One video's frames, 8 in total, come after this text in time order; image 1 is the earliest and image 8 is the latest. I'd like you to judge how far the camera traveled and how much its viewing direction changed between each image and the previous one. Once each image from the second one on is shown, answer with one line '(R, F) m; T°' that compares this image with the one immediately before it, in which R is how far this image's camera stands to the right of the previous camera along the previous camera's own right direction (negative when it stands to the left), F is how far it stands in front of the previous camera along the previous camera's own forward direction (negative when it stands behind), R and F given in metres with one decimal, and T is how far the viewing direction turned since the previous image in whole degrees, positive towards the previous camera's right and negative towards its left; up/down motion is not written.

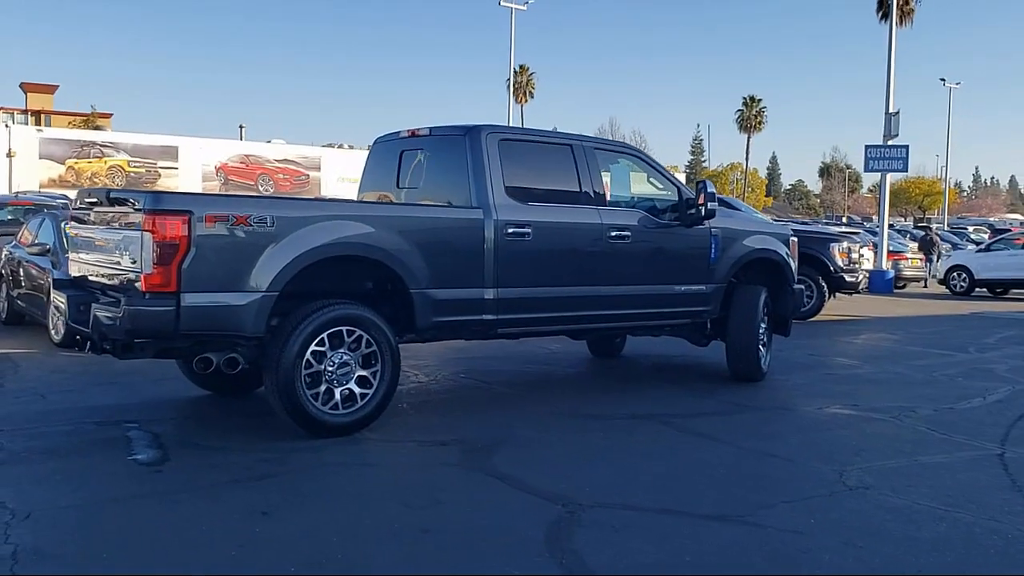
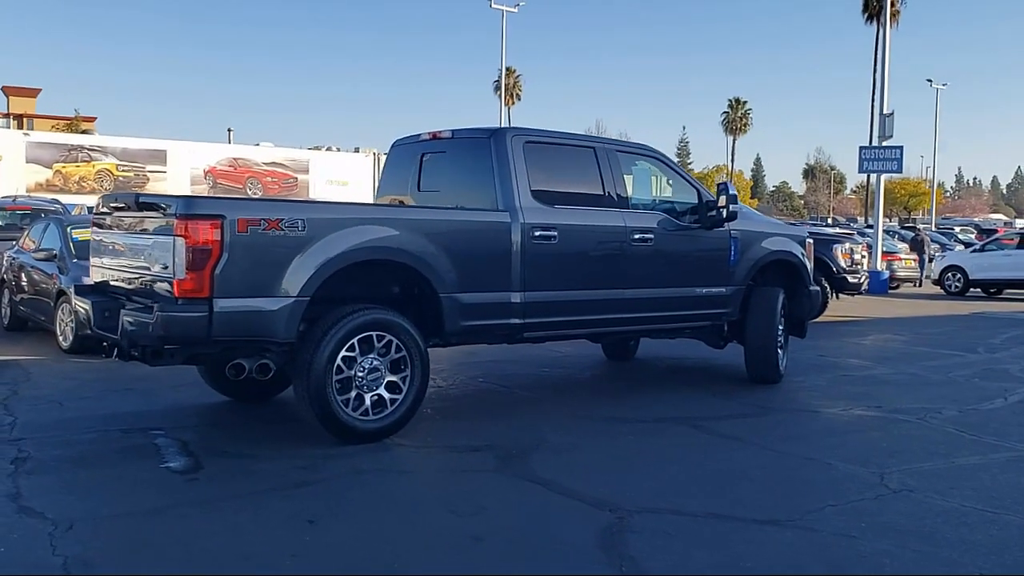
(-0.3, 0.0) m; +1°
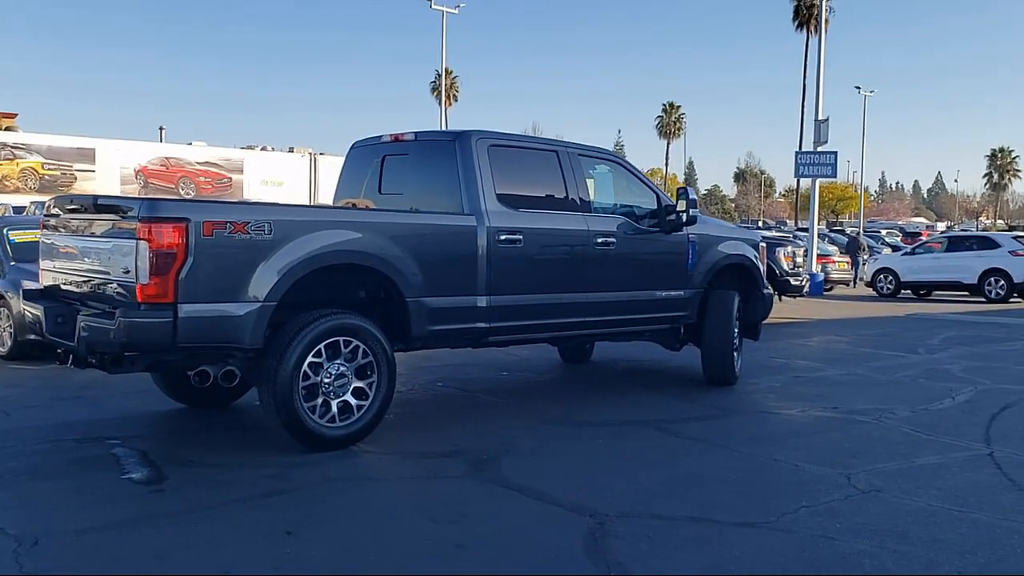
(-0.2, 0.0) m; +4°
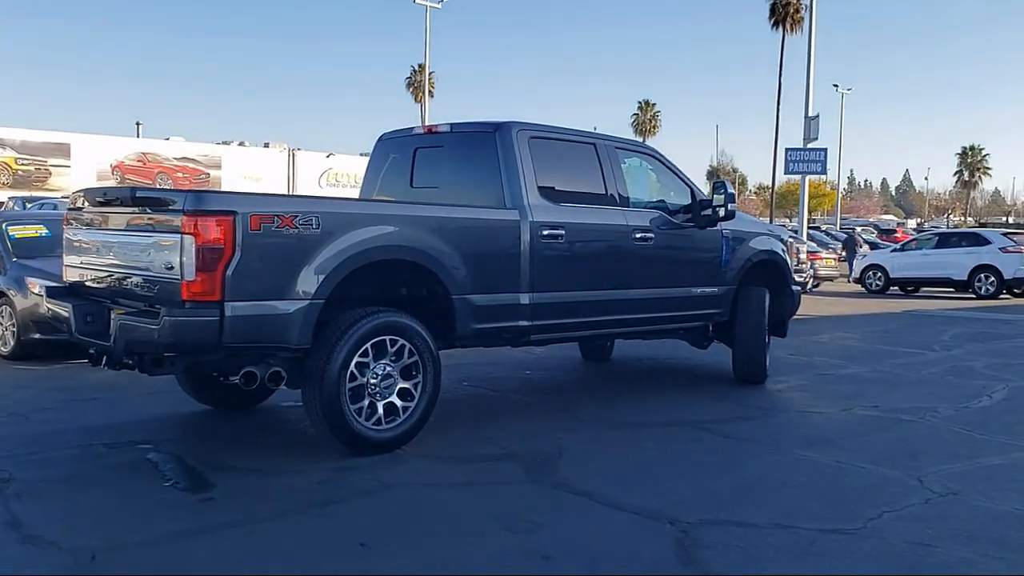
(-0.5, +0.3) m; +2°
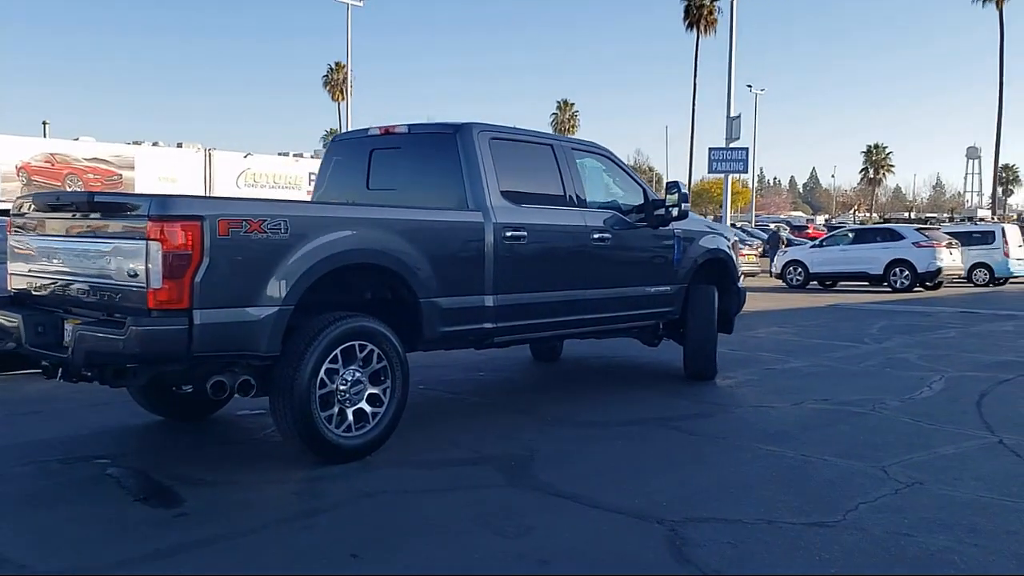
(-0.3, 0.0) m; +5°
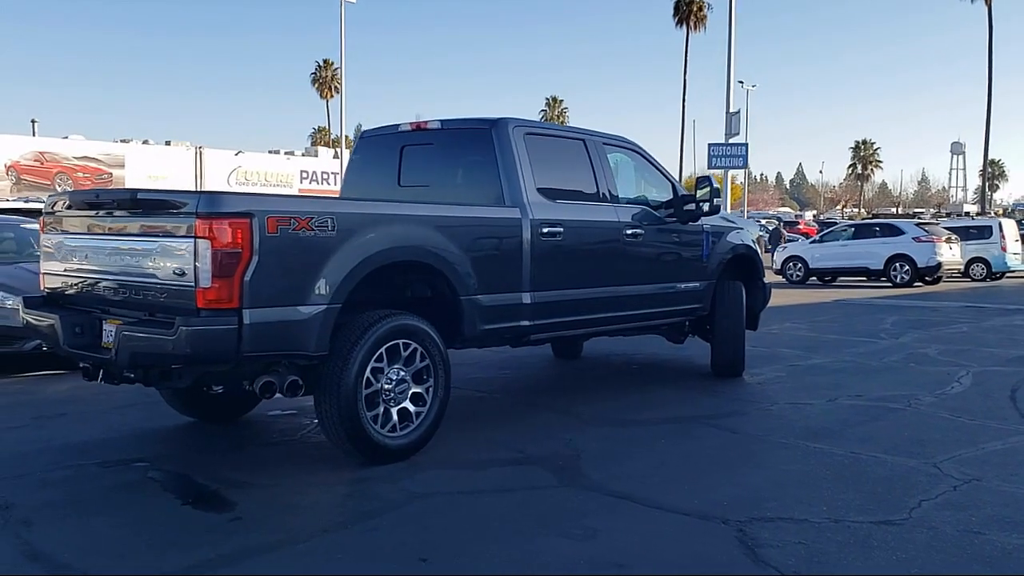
(-0.4, +0.1) m; +1°
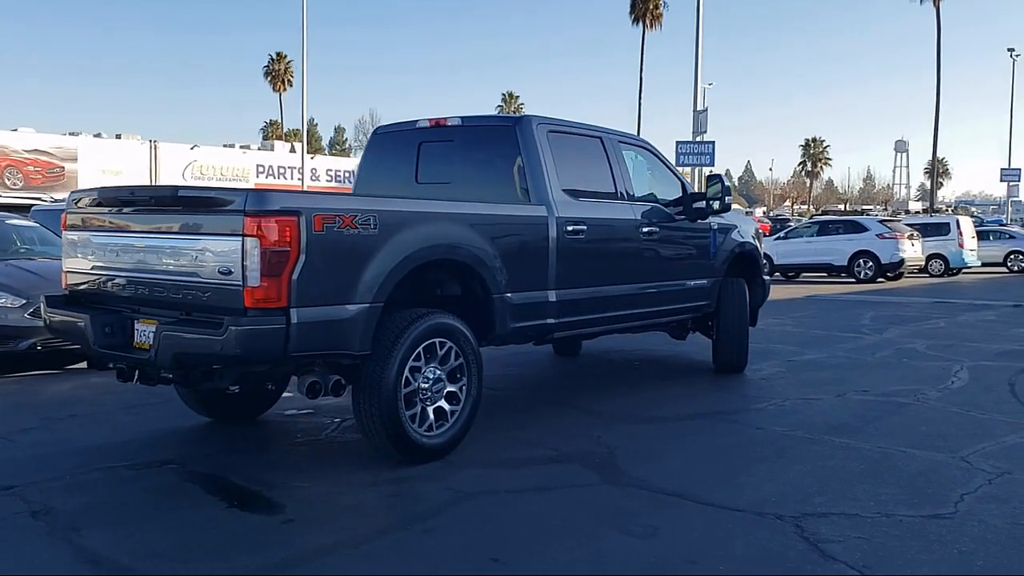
(-0.5, 0.0) m; +3°
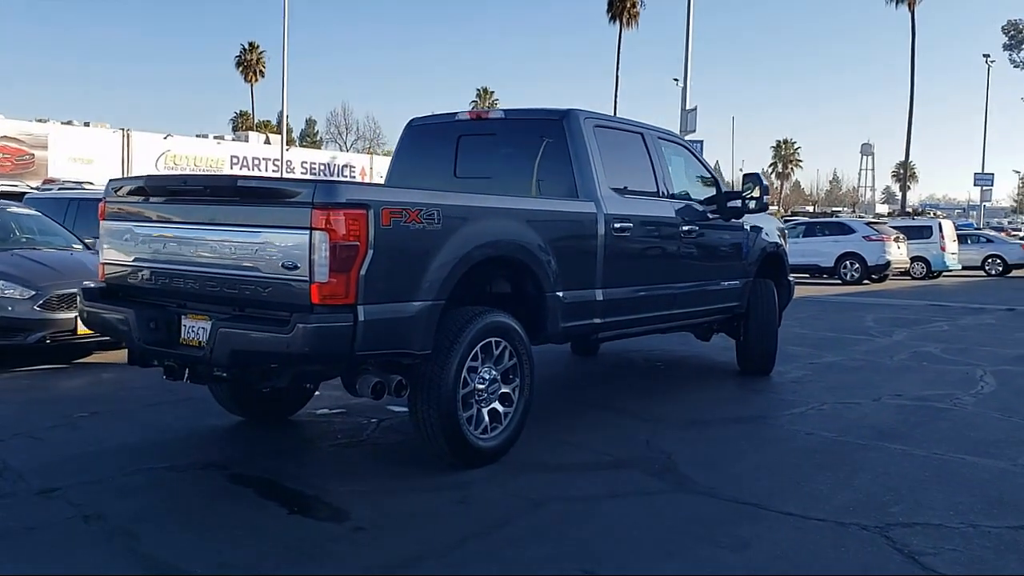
(-0.6, +0.2) m; +2°
